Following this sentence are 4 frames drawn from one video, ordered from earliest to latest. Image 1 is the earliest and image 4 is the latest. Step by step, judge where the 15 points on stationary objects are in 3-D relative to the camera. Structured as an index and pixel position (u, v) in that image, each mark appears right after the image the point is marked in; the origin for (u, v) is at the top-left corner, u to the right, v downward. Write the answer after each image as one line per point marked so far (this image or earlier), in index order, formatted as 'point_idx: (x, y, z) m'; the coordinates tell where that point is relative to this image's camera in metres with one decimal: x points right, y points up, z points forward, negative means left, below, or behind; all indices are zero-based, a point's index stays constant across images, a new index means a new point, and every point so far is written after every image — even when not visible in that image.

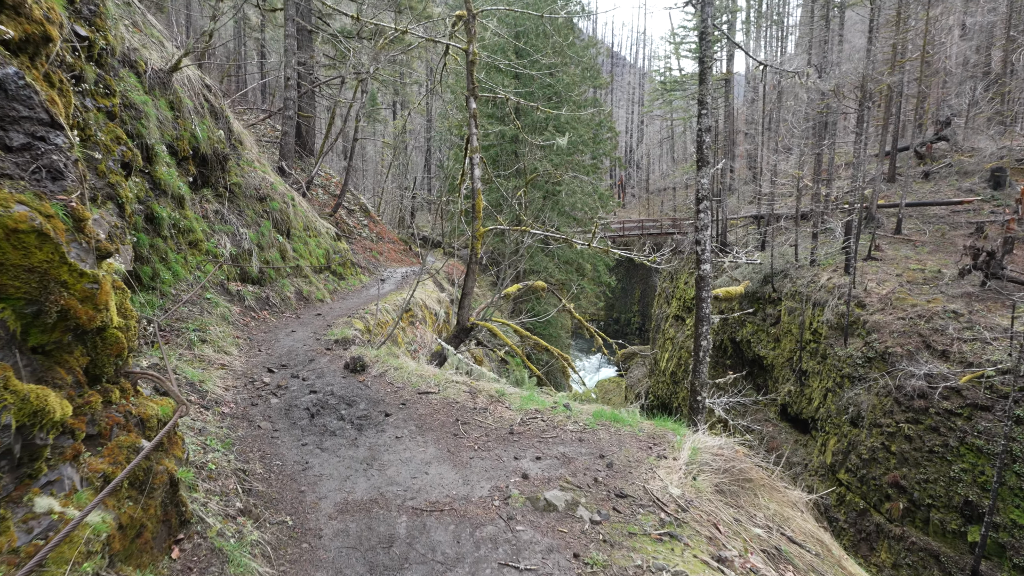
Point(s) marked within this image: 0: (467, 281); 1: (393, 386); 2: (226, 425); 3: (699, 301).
0: (-0.5, +0.1, +6.1) m
1: (-1.0, -0.8, +4.2) m
2: (-1.8, -0.9, +3.3) m
3: (+2.0, -0.1, +5.4) m
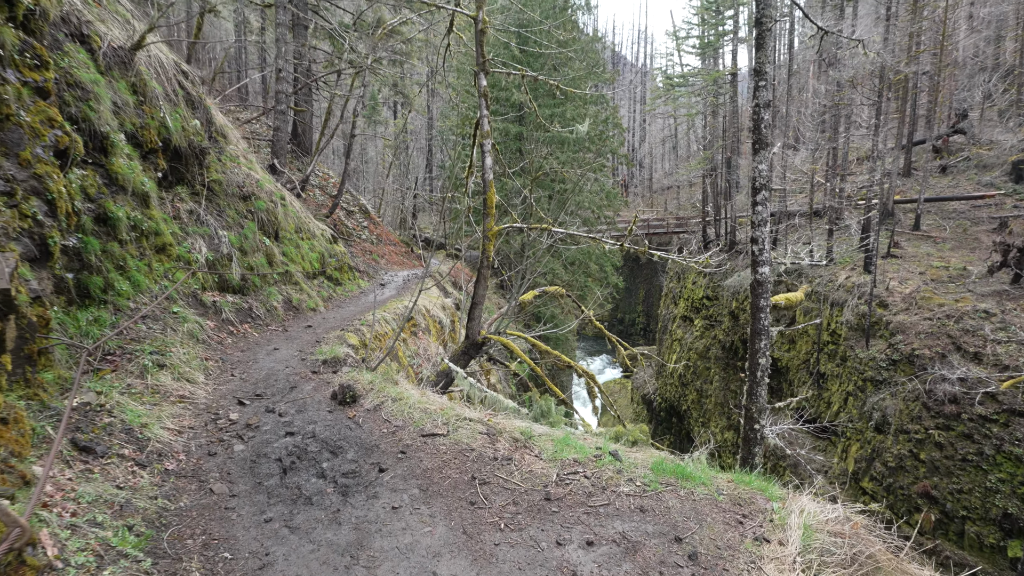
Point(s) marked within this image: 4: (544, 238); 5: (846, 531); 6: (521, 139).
0: (-0.4, 0.0, +5.2) m
1: (-0.8, -0.9, +3.3) m
2: (-1.7, -1.0, +2.5) m
3: (+2.1, -0.2, +4.6) m
4: (+0.4, +0.7, +6.9) m
5: (+1.5, -1.1, +2.3) m
6: (+0.2, +3.5, +12.1) m
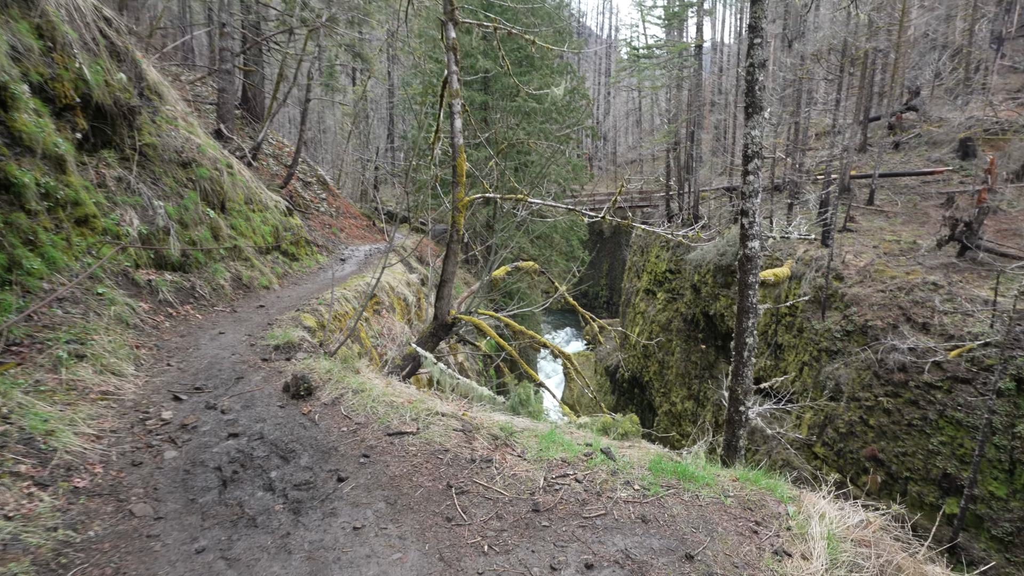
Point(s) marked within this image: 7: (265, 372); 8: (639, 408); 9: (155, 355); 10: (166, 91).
0: (-0.6, +0.2, +4.8) m
1: (-0.9, -0.8, +2.9) m
2: (-1.7, -0.9, +2.0) m
3: (+1.9, 0.0, +4.3) m
4: (0.0, +1.0, +6.5) m
5: (+1.4, -1.0, +2.1) m
6: (-0.6, +4.1, +11.6) m
7: (-1.8, -0.6, +3.8) m
8: (+3.6, -3.4, +14.3) m
9: (-2.7, -0.5, +4.0) m
10: (-4.8, +2.7, +7.2) m
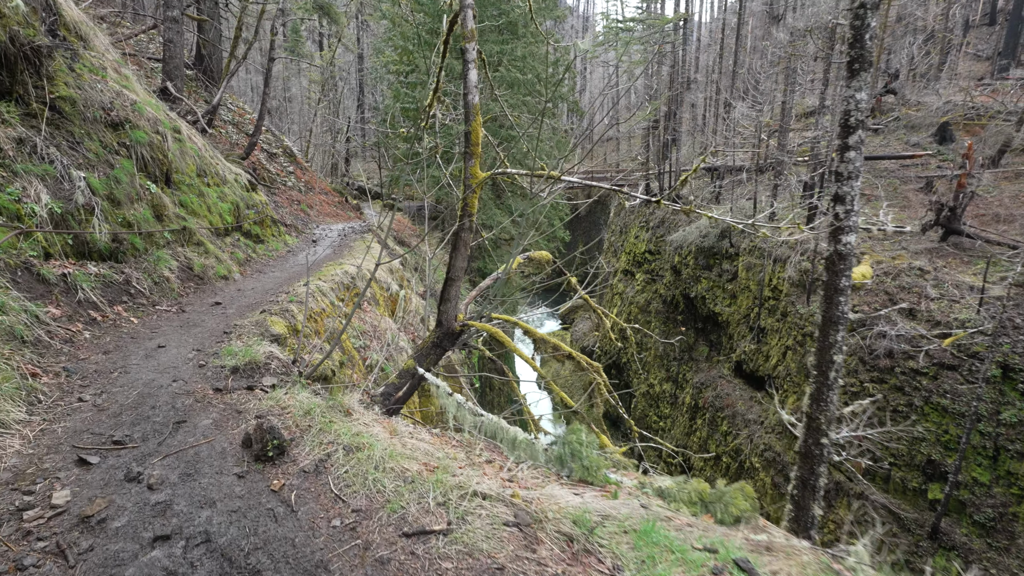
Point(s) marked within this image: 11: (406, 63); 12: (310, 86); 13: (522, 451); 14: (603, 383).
0: (-0.4, +0.2, +3.8) m
1: (-0.6, -0.8, +2.0) m
2: (-1.4, -1.0, +1.0) m
3: (+2.1, 0.0, +3.5) m
4: (+0.1, +1.1, +5.5) m
5: (+1.7, -1.1, +1.2) m
6: (-0.7, +4.3, +10.4) m
7: (-1.6, -0.7, +2.7) m
8: (+3.2, -3.0, +13.7) m
9: (-2.5, -0.5, +2.9) m
10: (-4.8, +2.9, +5.9) m
11: (-2.4, +4.8, +11.0) m
12: (-6.7, +6.8, +17.3) m
13: (0.0, -0.8, +2.9) m
14: (+0.7, -0.8, +4.7) m
